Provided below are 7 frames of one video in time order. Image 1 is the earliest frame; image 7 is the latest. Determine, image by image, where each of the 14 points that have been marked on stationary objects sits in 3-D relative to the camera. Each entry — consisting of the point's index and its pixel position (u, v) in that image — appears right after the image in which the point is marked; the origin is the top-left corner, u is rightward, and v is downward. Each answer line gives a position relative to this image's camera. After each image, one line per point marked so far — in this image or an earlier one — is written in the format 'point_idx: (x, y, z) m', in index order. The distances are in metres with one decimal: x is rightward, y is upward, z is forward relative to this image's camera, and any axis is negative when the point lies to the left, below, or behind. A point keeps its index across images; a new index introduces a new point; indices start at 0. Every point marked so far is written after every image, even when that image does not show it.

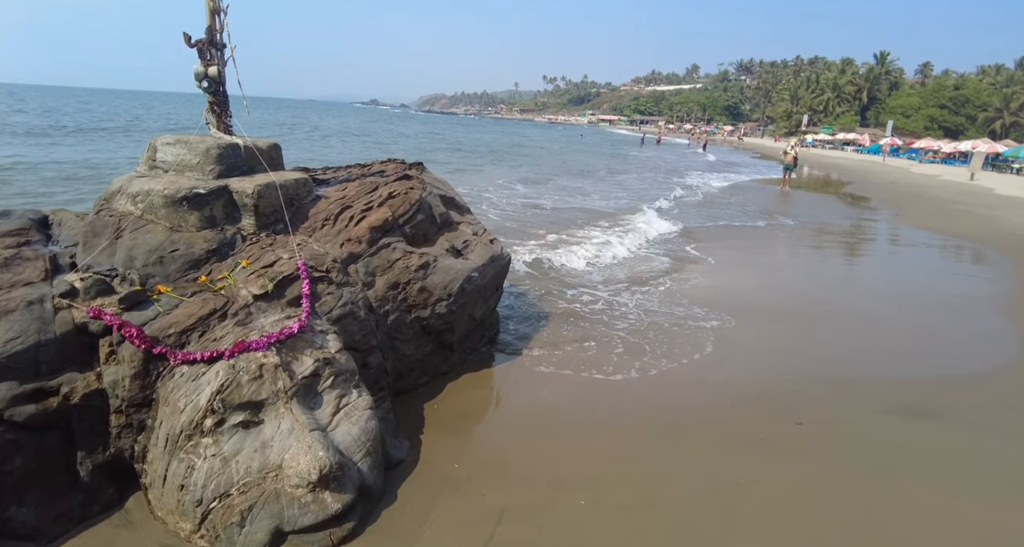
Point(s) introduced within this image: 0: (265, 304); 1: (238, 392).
0: (-2.1, -0.3, +4.7) m
1: (-2.0, -0.9, +4.0) m
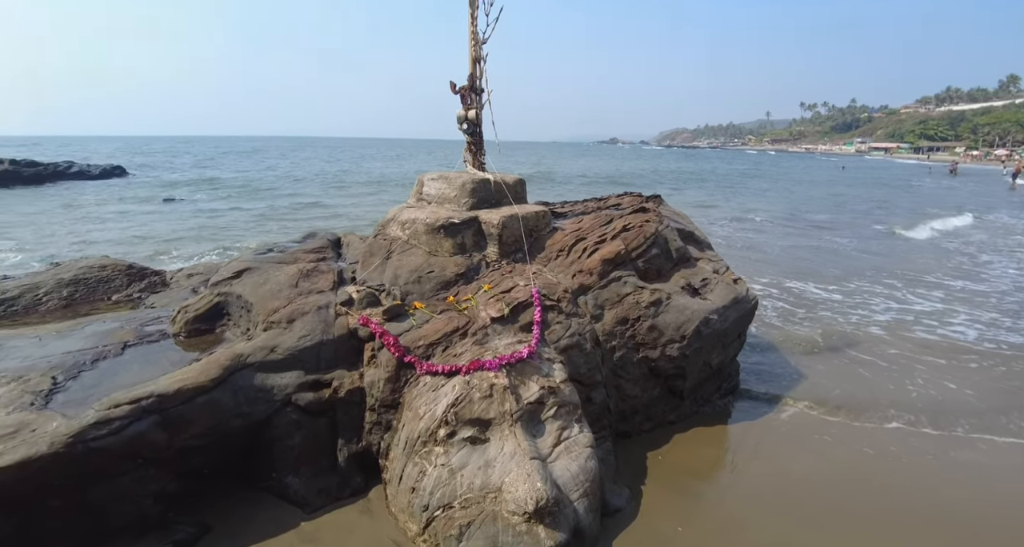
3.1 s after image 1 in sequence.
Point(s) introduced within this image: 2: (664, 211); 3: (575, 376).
0: (-0.1, -0.5, +4.8) m
1: (-0.3, -1.0, +4.1) m
2: (+2.1, +0.9, +7.7) m
3: (+0.6, -1.0, +5.1) m
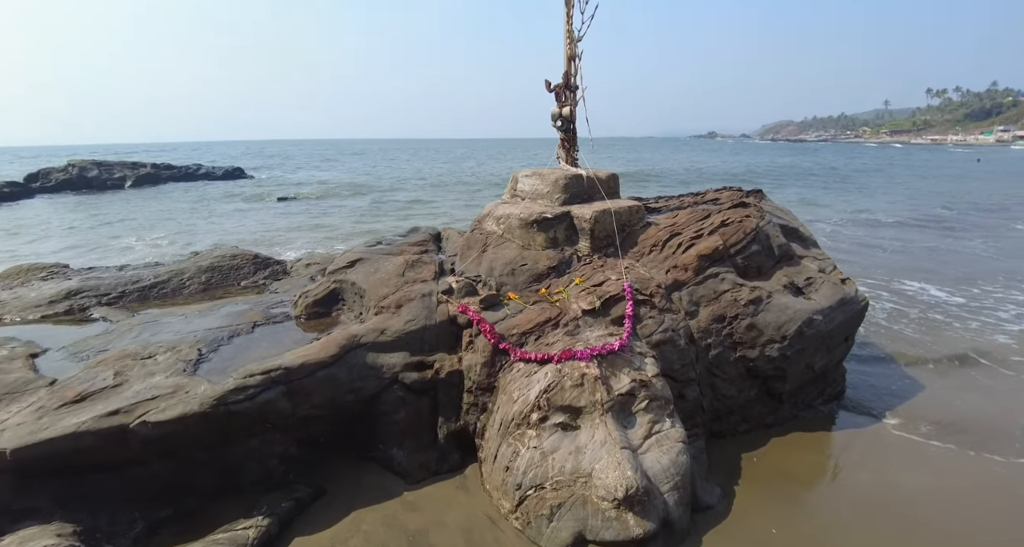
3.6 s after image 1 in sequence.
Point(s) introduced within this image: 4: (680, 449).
0: (+0.7, -0.4, +4.9) m
1: (+0.4, -0.9, +4.3) m
2: (+3.4, +0.9, +7.4) m
3: (+1.4, -0.9, +5.1) m
4: (+1.3, -1.4, +4.3) m
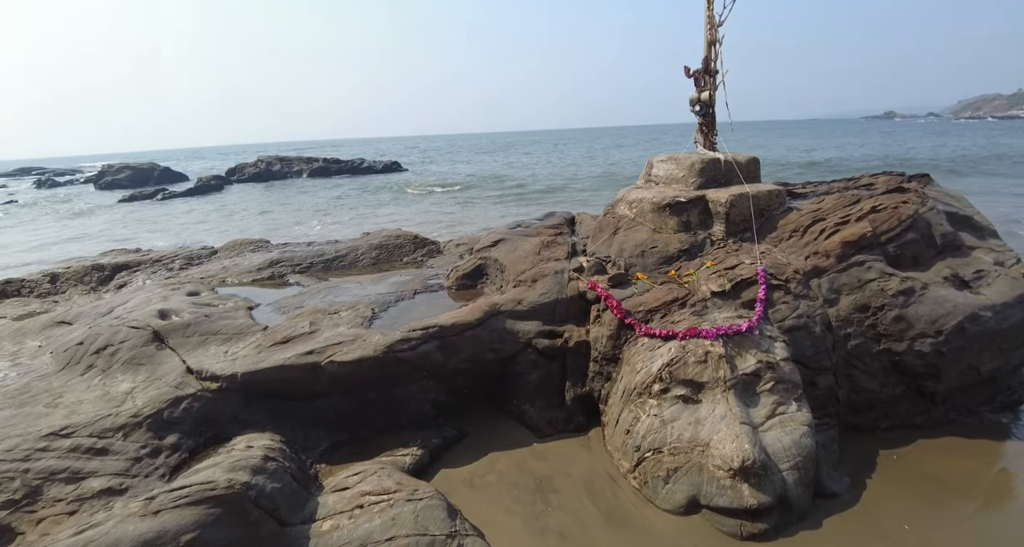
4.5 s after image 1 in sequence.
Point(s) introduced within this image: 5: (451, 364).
0: (+1.9, -0.2, +5.0) m
1: (+1.4, -0.8, +4.5) m
2: (+5.2, +1.0, +6.8) m
3: (+2.6, -0.8, +5.0) m
4: (+2.3, -1.2, +4.3) m
5: (-0.5, -0.8, +4.8) m
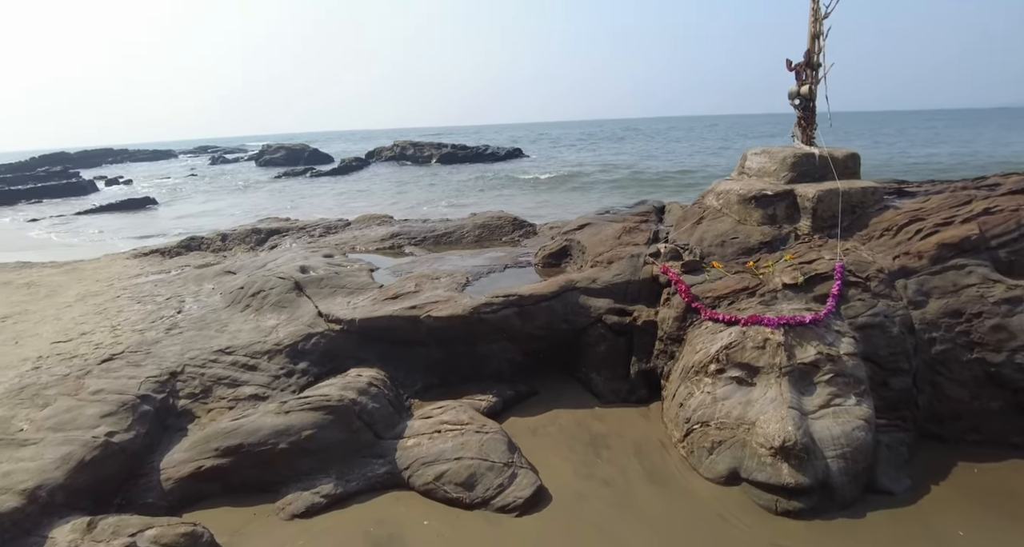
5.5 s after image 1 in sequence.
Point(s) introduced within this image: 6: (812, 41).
0: (+2.6, -0.2, +5.2) m
1: (+2.0, -0.7, +4.7) m
2: (+6.2, +0.9, +6.2) m
3: (+3.3, -0.8, +5.0) m
4: (+2.8, -1.2, +4.4) m
5: (+0.1, -0.6, +5.5) m
6: (+3.5, +2.7, +6.4) m
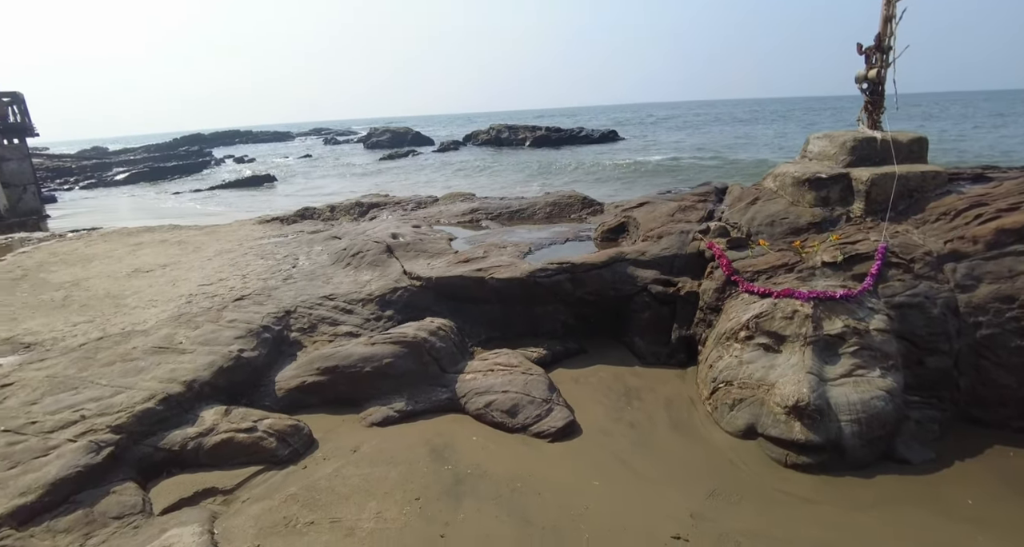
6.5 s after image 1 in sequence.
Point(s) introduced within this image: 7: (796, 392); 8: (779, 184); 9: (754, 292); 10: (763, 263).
0: (+3.1, 0.0, +5.4) m
1: (+2.4, -0.5, +5.1) m
2: (+6.9, +0.9, +5.8) m
3: (+3.7, -0.6, +5.1) m
4: (+3.1, -1.0, +4.6) m
5: (+0.7, -0.2, +6.2) m
6: (+4.3, +2.9, +6.4) m
7: (+2.4, -1.0, +4.5) m
8: (+3.3, +1.1, +6.9) m
9: (+2.4, -0.2, +5.4) m
10: (+2.6, +0.1, +5.7) m
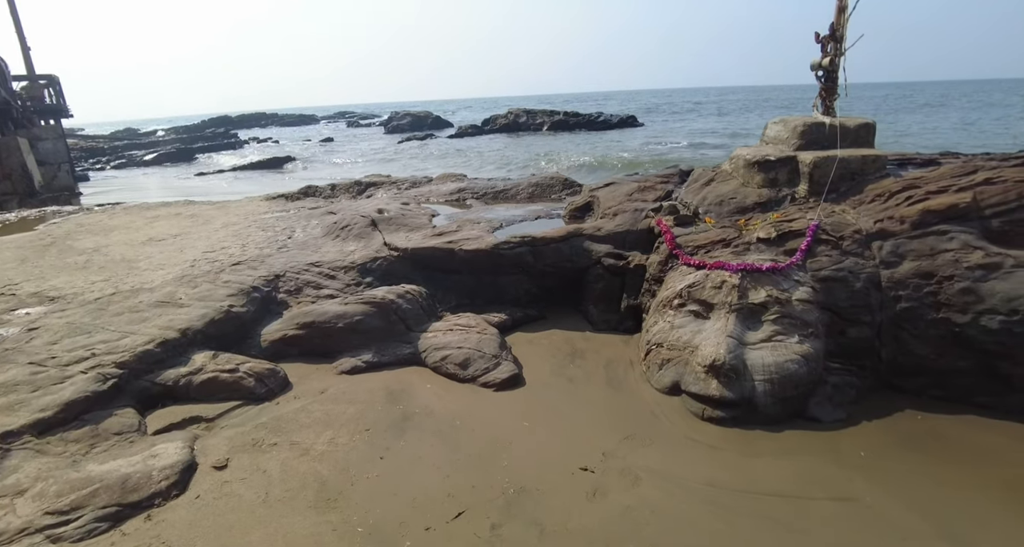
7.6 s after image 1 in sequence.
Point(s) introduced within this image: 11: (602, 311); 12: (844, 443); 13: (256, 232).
0: (+2.7, +0.3, +5.9) m
1: (+1.9, -0.2, +5.6) m
2: (+6.5, +1.1, +6.0) m
3: (+3.3, -0.3, +5.6) m
4: (+2.6, -0.8, +5.1) m
5: (+0.3, +0.1, +6.7) m
6: (+4.0, +3.2, +6.7) m
7: (+1.9, -0.7, +5.1) m
8: (+3.0, +1.4, +7.3) m
9: (+2.0, +0.1, +5.9) m
10: (+2.2, +0.4, +6.2) m
11: (+1.1, -0.5, +6.6) m
12: (+3.0, -1.5, +4.9) m
13: (-4.1, +0.7, +8.8) m
